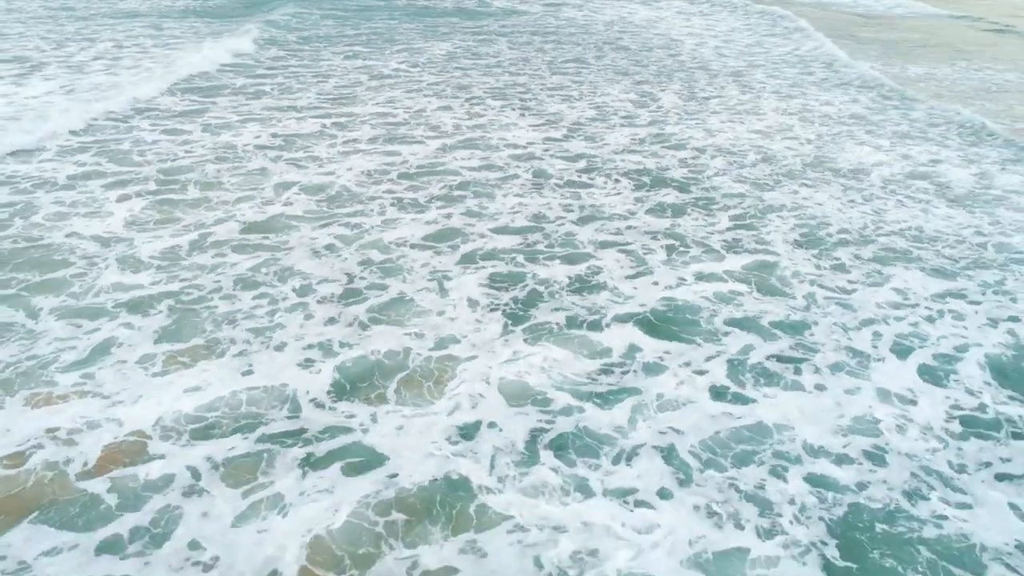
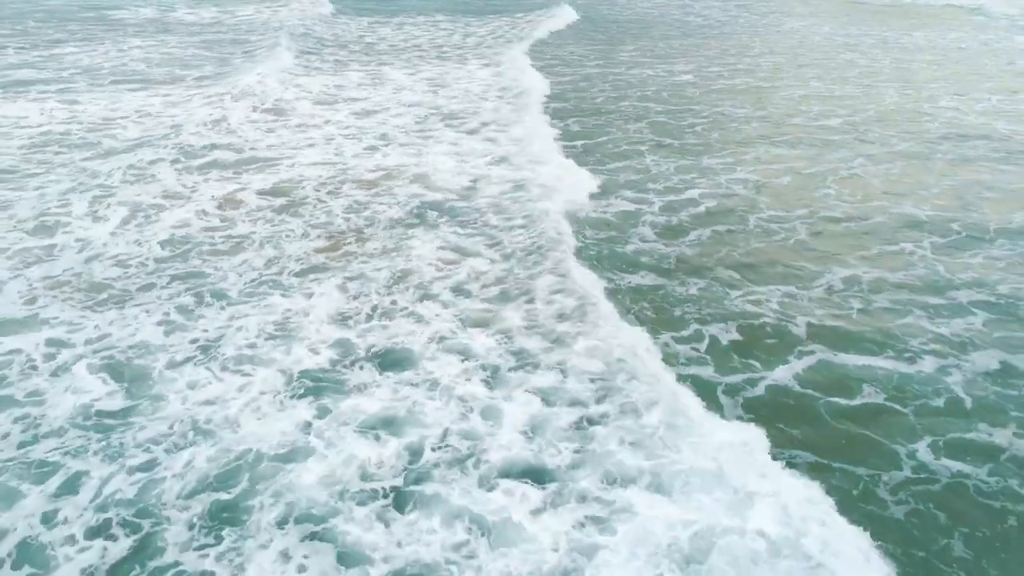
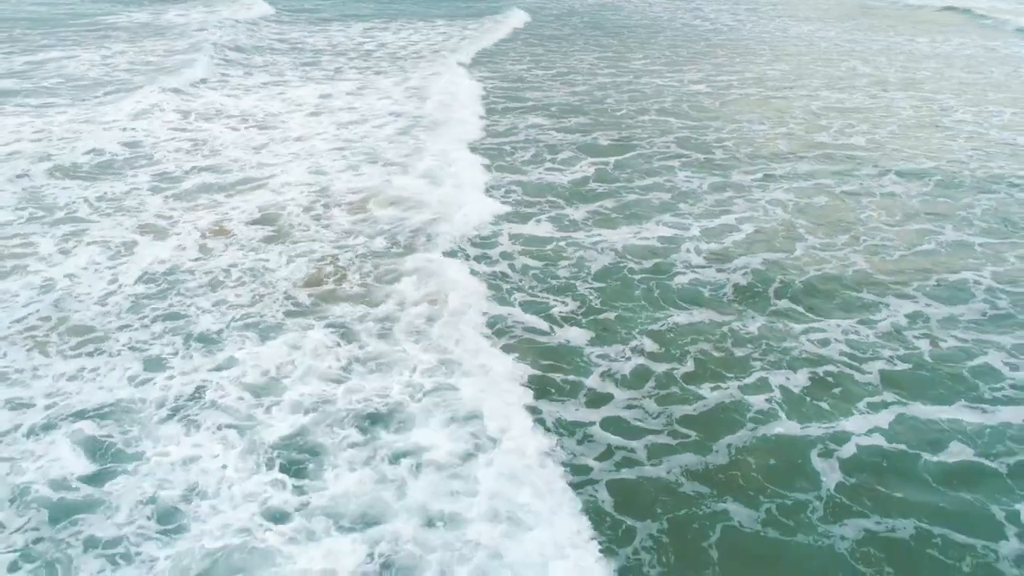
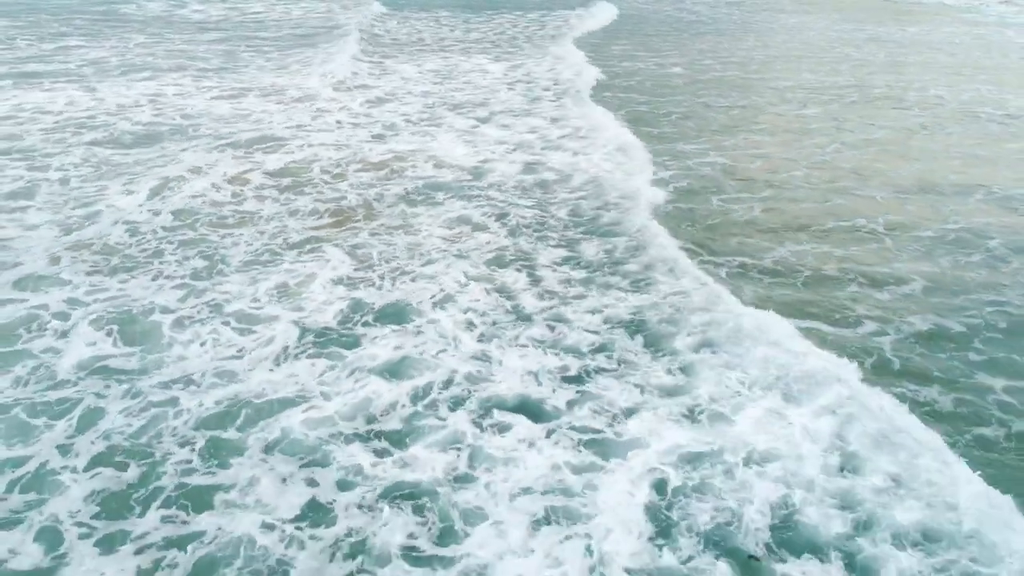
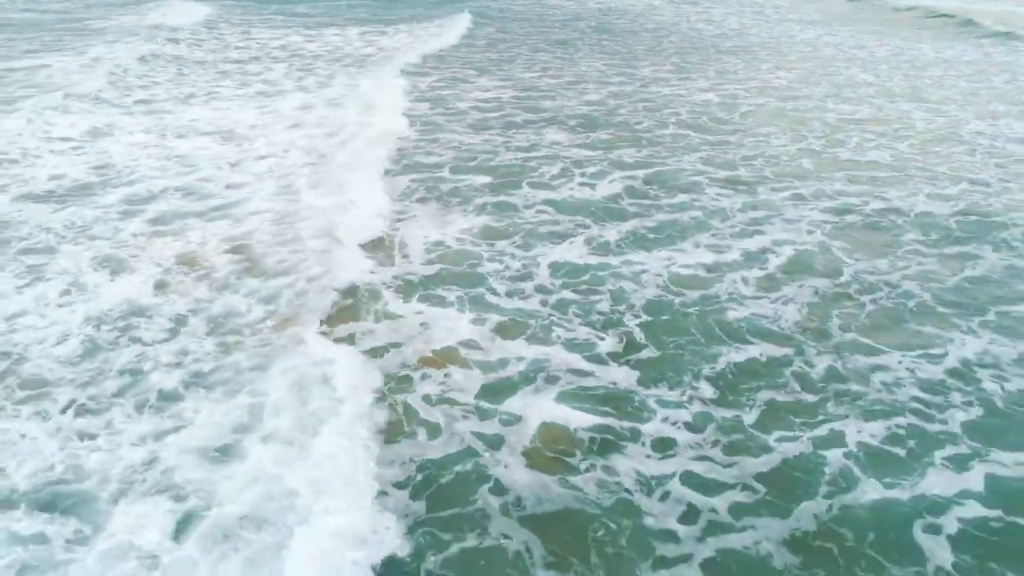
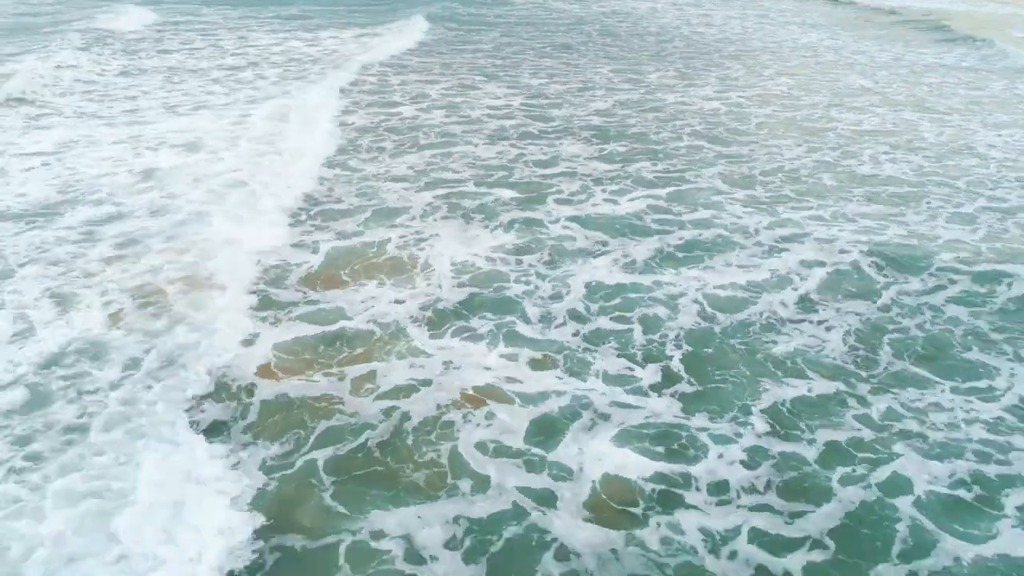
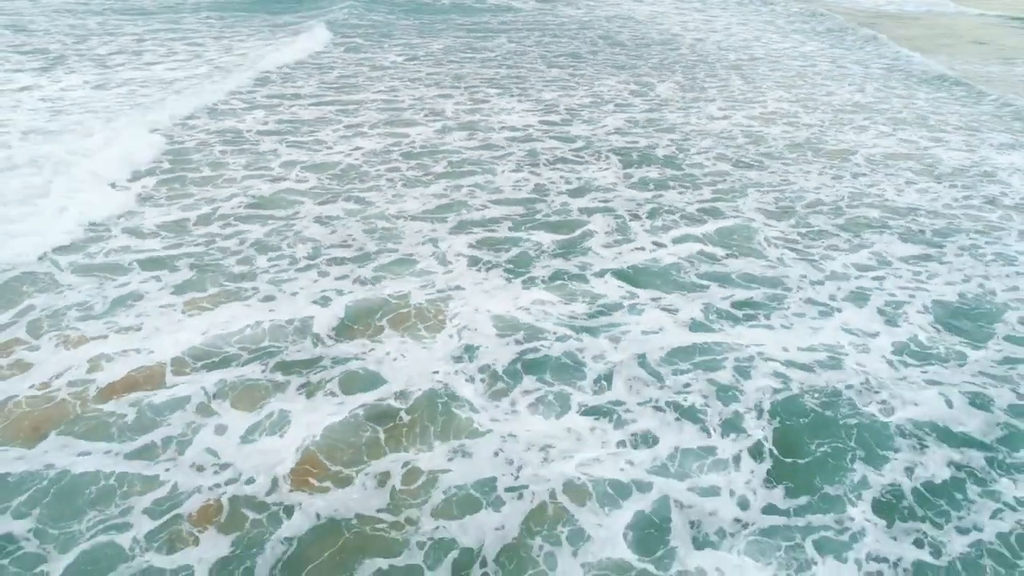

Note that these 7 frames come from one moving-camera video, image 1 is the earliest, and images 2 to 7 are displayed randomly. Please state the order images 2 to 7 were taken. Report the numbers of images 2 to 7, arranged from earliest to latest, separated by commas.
7, 6, 5, 3, 2, 4
